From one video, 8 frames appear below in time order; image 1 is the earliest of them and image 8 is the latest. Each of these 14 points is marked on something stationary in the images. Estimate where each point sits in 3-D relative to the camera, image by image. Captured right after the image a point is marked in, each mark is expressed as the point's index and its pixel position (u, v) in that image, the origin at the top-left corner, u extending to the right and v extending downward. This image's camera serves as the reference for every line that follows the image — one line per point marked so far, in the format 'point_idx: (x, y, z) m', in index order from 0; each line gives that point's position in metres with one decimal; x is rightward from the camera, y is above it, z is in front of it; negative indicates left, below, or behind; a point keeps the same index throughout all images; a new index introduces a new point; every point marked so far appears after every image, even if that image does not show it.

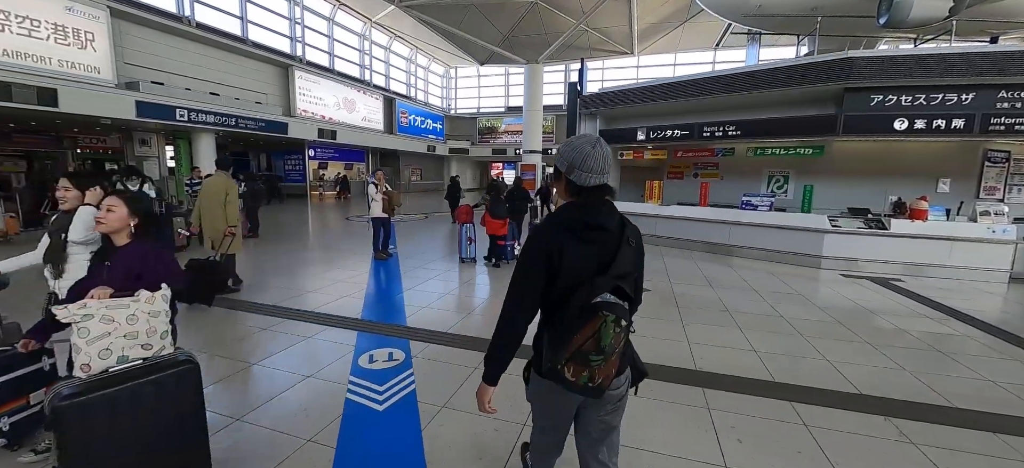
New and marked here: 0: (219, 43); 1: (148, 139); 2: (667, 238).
0: (-10.5, +6.9, +13.9) m
1: (-13.5, +3.5, +14.4) m
2: (+3.1, -0.1, +7.9) m
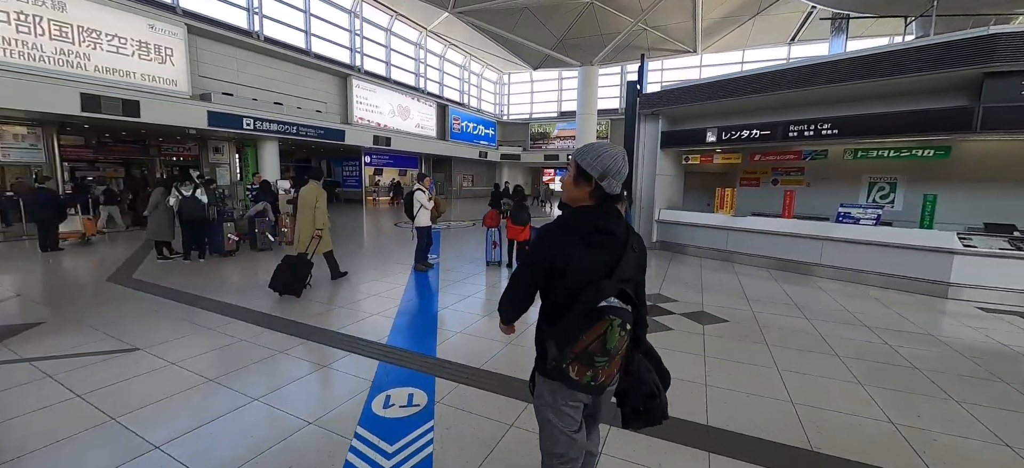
0: (-8.6, +6.8, +14.7) m
1: (-11.6, +3.5, +15.4) m
2: (+4.0, -0.4, +6.9) m
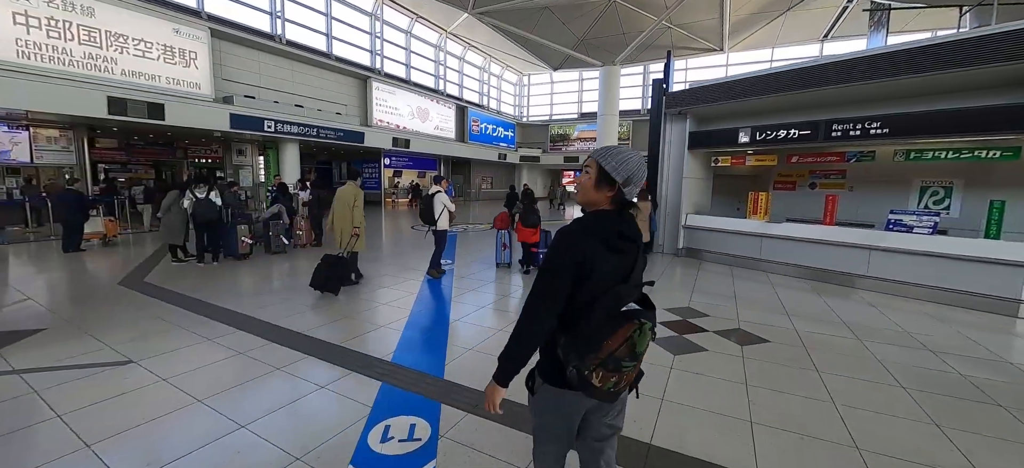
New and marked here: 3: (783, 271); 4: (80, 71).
0: (-7.9, +6.7, +14.8) m
1: (-10.8, +3.4, +15.7) m
2: (+4.3, -0.5, +6.4) m
3: (+4.4, -0.6, +6.3) m
4: (-10.2, +3.9, +9.2) m
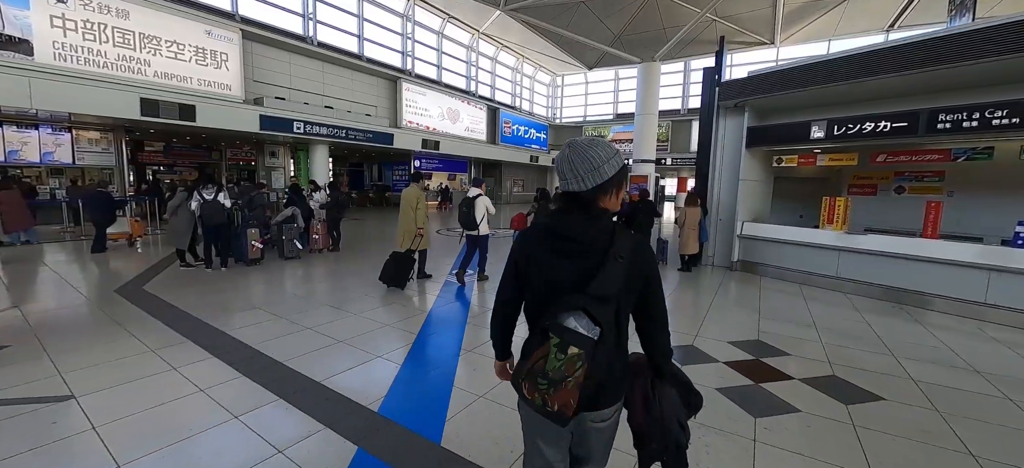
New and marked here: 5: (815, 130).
0: (-6.7, +6.6, +14.7) m
1: (-9.6, +3.4, +15.8) m
2: (+4.7, -0.7, +5.3) m
3: (+4.8, -0.8, +5.2) m
4: (-9.5, +3.9, +9.3) m
5: (+4.2, +1.5, +5.5) m
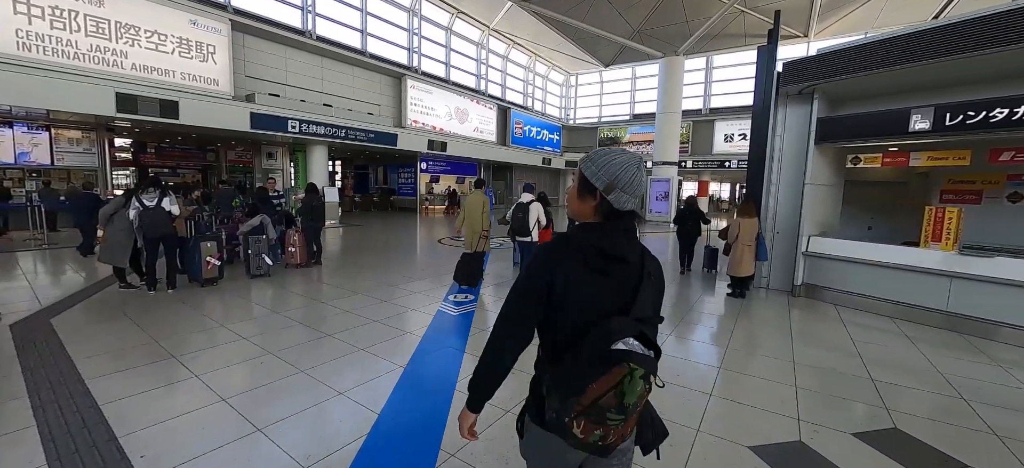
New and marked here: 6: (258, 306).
0: (-6.3, +6.4, +13.8) m
1: (-9.2, +3.1, +15.0) m
2: (+4.8, -0.9, +4.1) m
3: (+4.9, -1.0, +4.0) m
4: (-9.2, +3.7, +8.4) m
5: (+4.4, +1.2, +4.2) m
6: (-3.0, -0.9, +4.6) m
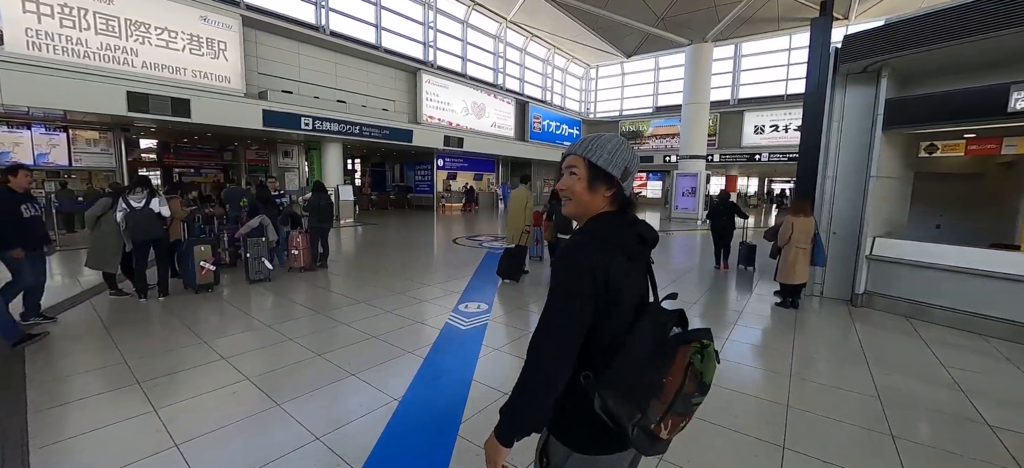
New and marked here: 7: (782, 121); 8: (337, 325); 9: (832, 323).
0: (-5.6, +6.4, +13.6) m
1: (-8.5, +3.2, +14.9) m
2: (+5.0, -0.9, +3.3) m
3: (+5.0, -1.0, +3.2) m
4: (-8.8, +3.7, +8.3) m
5: (+4.5, +1.2, +3.5) m
6: (-2.8, -0.9, +4.2) m
7: (+13.1, +5.5, +18.8) m
8: (-1.8, -0.9, +4.1) m
9: (+3.5, -1.0, +4.2) m
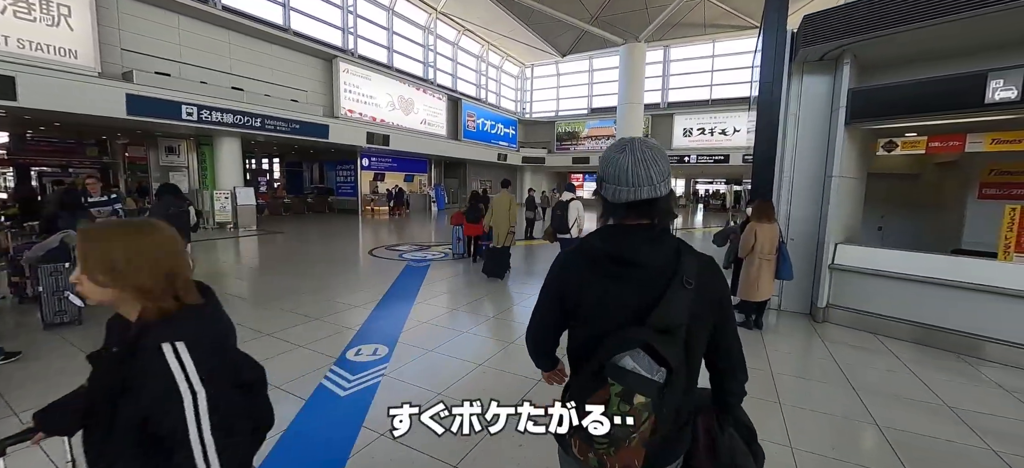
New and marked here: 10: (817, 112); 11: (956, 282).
0: (-7.9, +6.1, +11.6) m
1: (-10.8, +2.8, +12.5) m
2: (+4.3, -1.0, +3.1) m
3: (+4.4, -1.1, +3.0) m
4: (-10.2, +3.3, +5.9) m
5: (+3.8, +1.2, +3.1) m
6: (-3.5, -1.1, +2.7) m
7: (+9.9, +5.6, +19.6) m
8: (-2.4, -1.1, +2.8) m
9: (+2.7, -1.0, +3.7) m
10: (+3.1, +1.3, +4.0) m
11: (+3.9, -0.4, +3.3) m
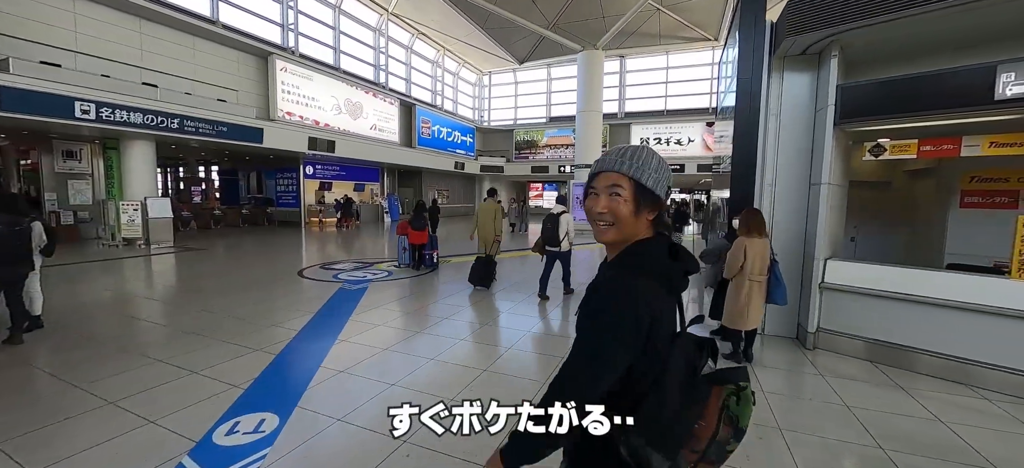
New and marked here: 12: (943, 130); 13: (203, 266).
0: (-9.1, +5.7, +10.2) m
1: (-12.1, +2.3, +10.7) m
2: (+4.0, -1.0, +2.7) m
3: (+4.0, -1.2, +2.6) m
4: (-10.8, +3.0, +4.3) m
5: (+3.4, +1.1, +2.8) m
6: (-3.8, -1.3, +1.7) m
7: (+7.8, +5.1, +19.9) m
8: (-2.8, -1.3, +1.8) m
9: (+2.3, -1.2, +3.2) m
10: (+2.7, +1.1, +3.6) m
11: (+3.5, -0.5, +2.9) m
12: (+3.7, +0.9, +3.5) m
13: (-7.3, -0.8, +9.0) m
